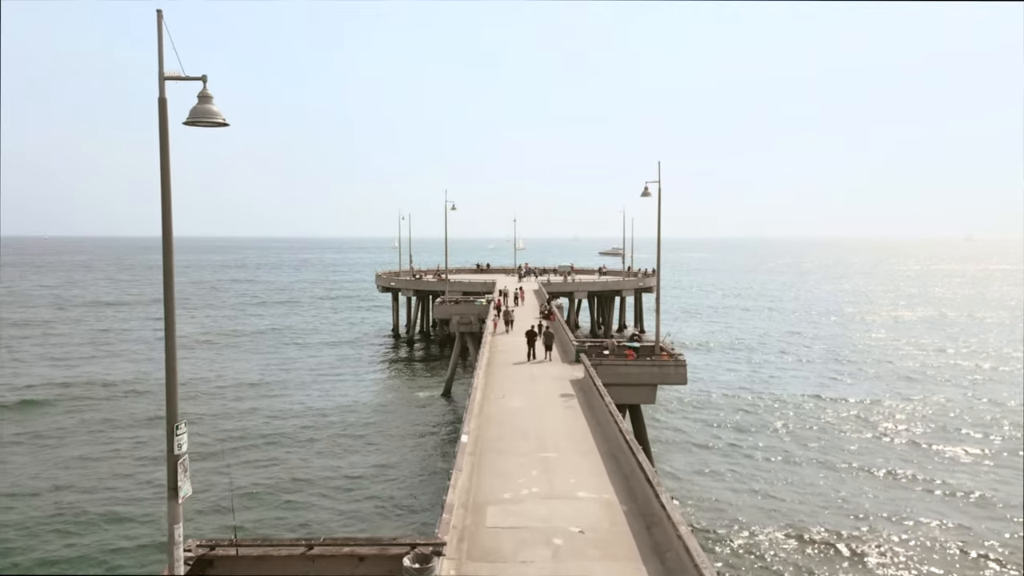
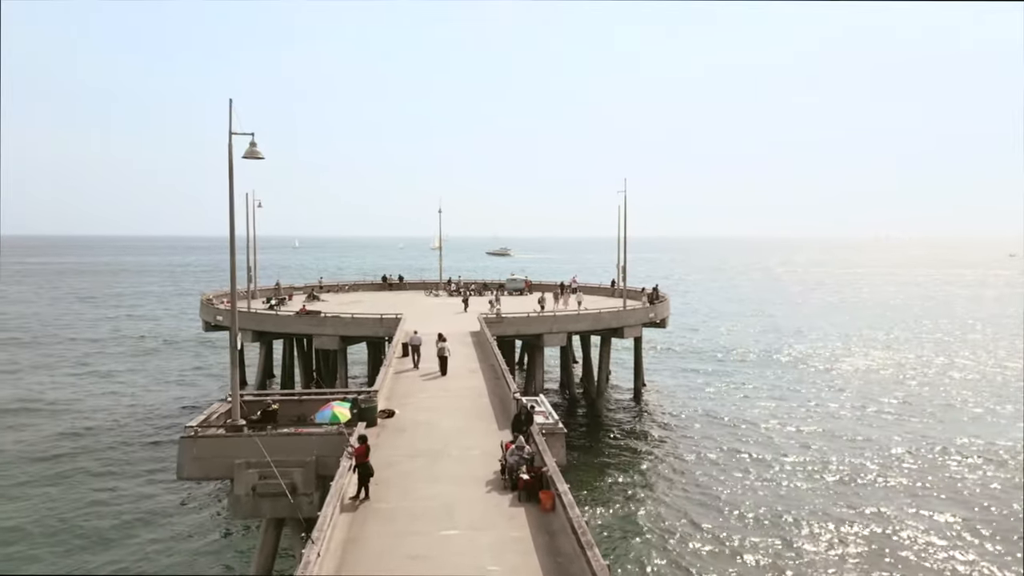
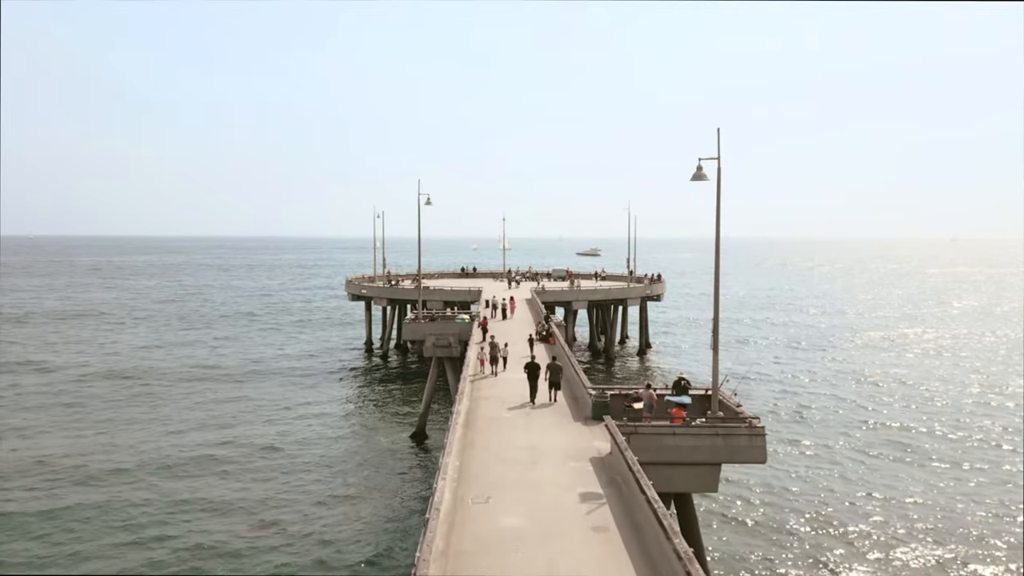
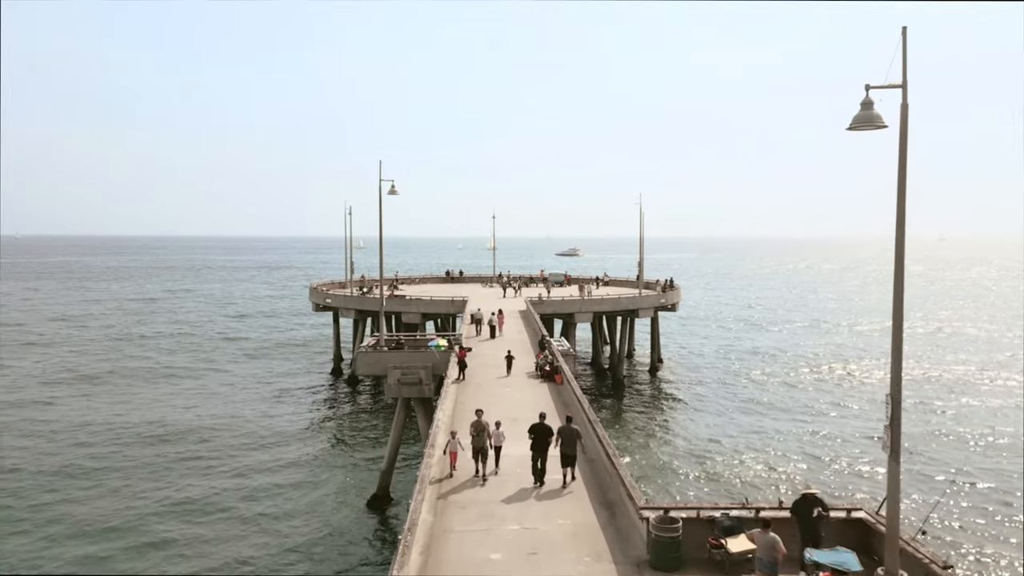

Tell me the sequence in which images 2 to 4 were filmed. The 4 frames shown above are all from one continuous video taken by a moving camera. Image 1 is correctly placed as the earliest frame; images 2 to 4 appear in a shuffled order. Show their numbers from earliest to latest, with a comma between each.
3, 4, 2
